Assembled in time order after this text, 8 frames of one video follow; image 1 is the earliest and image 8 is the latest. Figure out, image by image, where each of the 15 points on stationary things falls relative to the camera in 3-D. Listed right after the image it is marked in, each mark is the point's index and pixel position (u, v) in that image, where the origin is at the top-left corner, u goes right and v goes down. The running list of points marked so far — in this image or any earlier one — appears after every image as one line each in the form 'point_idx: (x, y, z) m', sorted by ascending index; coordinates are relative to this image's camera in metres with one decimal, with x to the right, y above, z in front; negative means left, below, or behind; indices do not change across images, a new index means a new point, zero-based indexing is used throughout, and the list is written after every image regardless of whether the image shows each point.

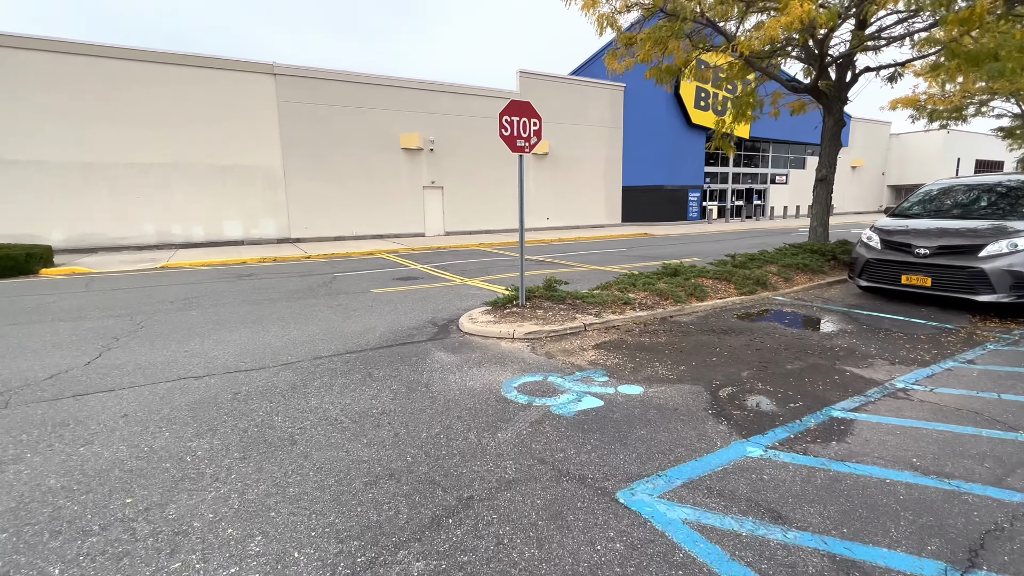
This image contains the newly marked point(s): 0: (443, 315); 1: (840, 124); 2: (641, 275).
0: (-1.0, -0.4, +7.2) m
1: (+6.4, +3.2, +9.4) m
2: (+2.1, +0.2, +8.0) m
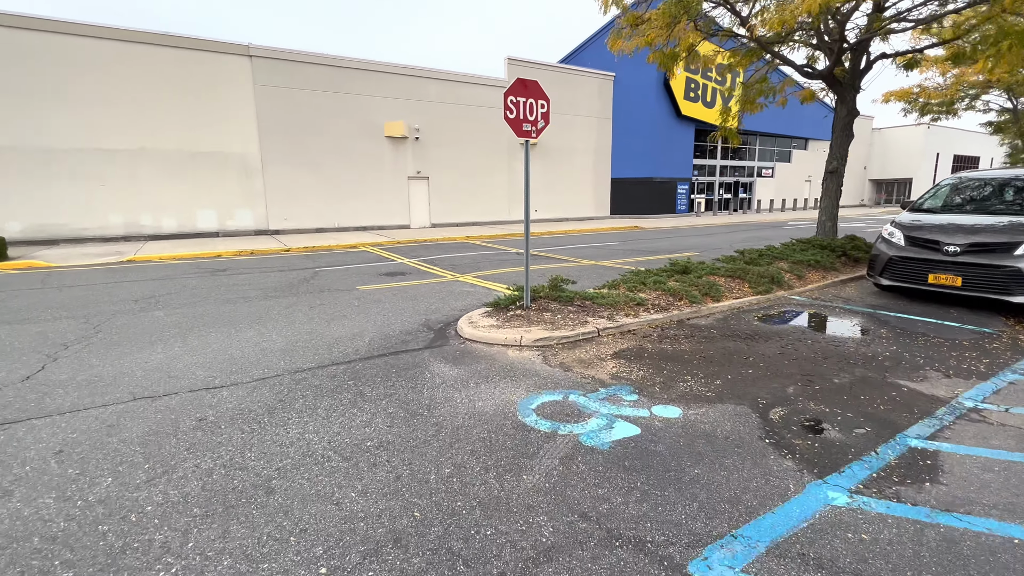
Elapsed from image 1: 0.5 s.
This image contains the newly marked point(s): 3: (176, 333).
0: (-1.0, -0.4, +6.5) m
1: (+6.3, +3.2, +8.9) m
2: (+2.1, +0.2, +7.5) m
3: (-4.2, -0.6, +6.0) m
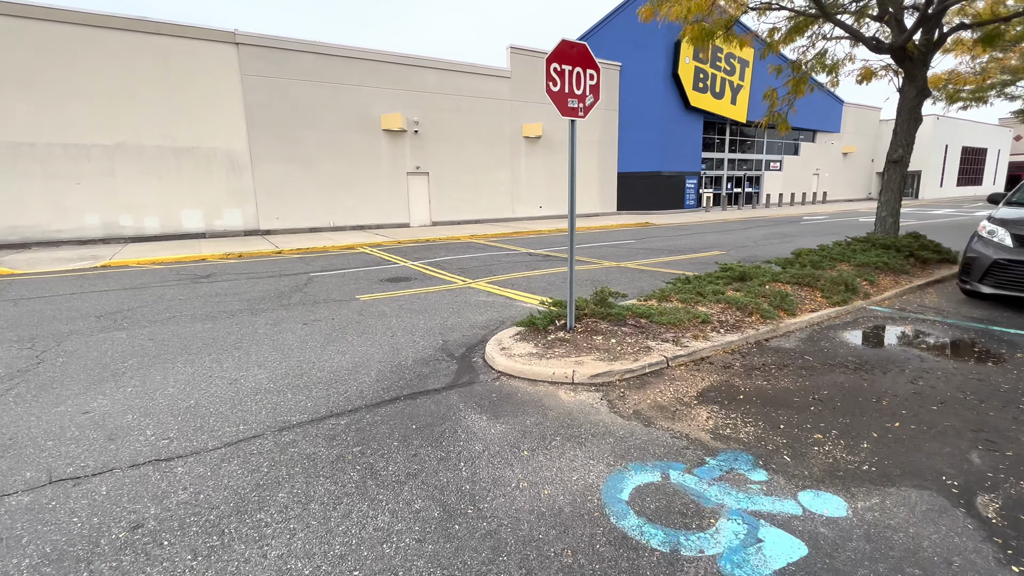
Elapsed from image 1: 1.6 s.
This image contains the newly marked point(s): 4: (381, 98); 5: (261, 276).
0: (-0.6, -0.6, +5.4) m
1: (+6.7, +3.2, +7.8) m
2: (+2.5, +0.1, +6.4) m
3: (-3.8, -0.8, +4.8) m
4: (-5.1, +7.4, +18.9) m
5: (-5.6, +0.3, +10.8) m
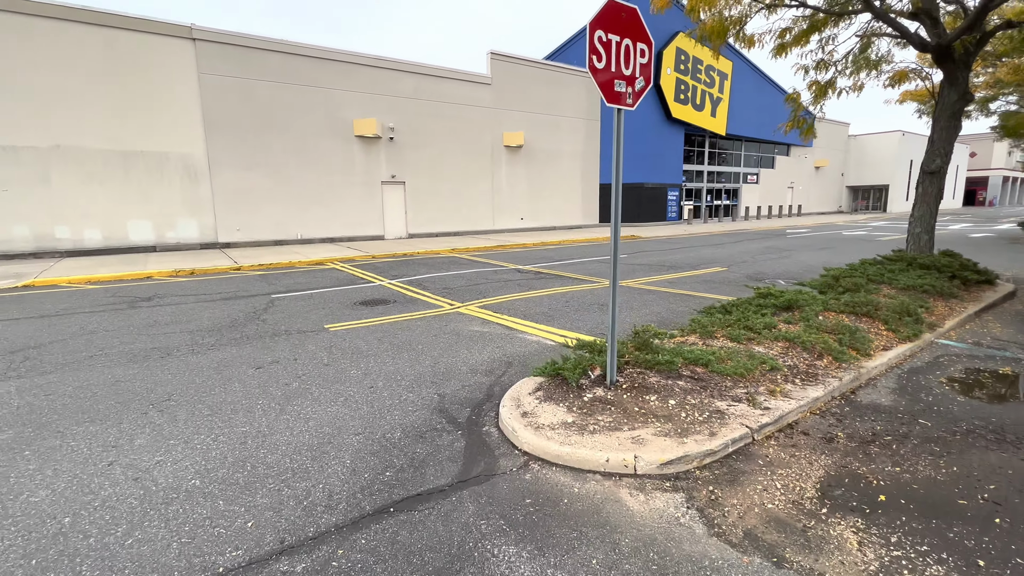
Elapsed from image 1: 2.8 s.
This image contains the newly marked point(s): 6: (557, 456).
0: (-0.5, -0.9, +4.2) m
1: (+6.7, +2.8, +7.1) m
2: (+2.6, -0.3, +5.4) m
3: (-3.6, -1.1, +3.5) m
4: (-5.7, +6.8, +17.6) m
5: (-5.7, -0.2, +9.3) m
6: (+0.3, -1.0, +2.9) m
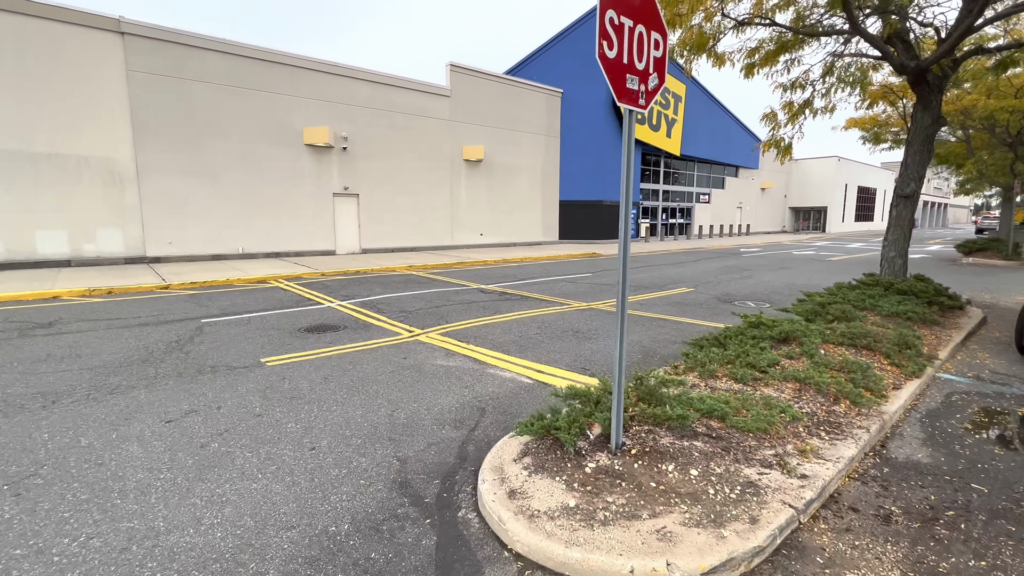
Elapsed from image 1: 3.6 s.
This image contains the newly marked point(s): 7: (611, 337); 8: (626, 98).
0: (-0.6, -1.2, +3.4) m
1: (+6.2, +2.4, +7.0) m
2: (+2.3, -0.6, +4.9) m
3: (-3.7, -1.3, +2.4) m
4: (-7.1, +6.1, +16.5) m
5: (-6.3, -0.6, +8.0) m
6: (+0.2, -1.2, +2.2) m
7: (+1.4, -0.7, +6.8) m
8: (+0.6, +1.0, +2.6) m
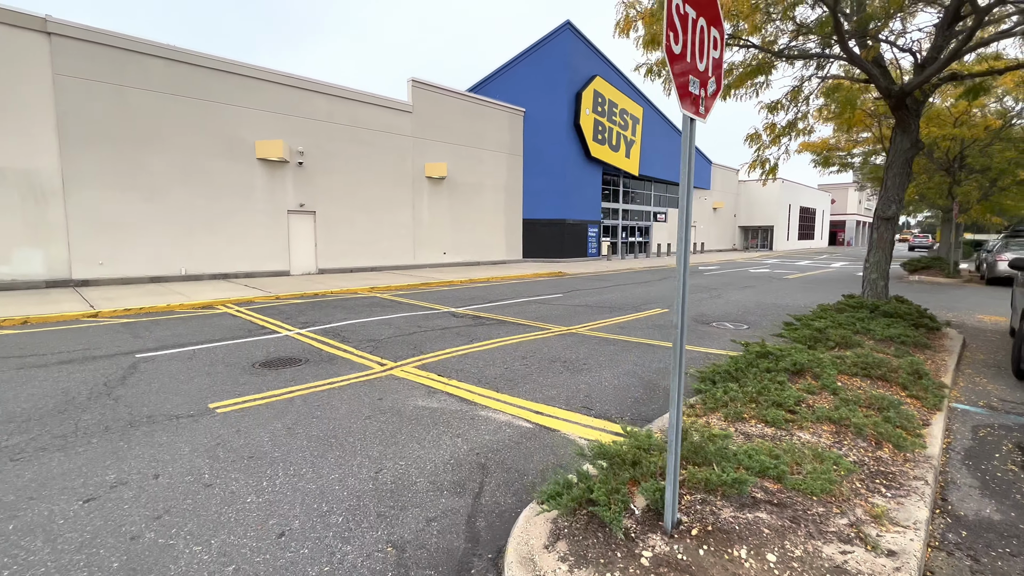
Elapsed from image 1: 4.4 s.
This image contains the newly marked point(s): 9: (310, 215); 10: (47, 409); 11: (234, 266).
0: (-0.5, -1.4, +2.8) m
1: (+6.0, +2.1, +7.1) m
2: (+2.3, -0.9, +4.5) m
3: (-3.4, -1.5, +1.4) m
4: (-8.2, +5.4, +15.4) m
5: (-6.6, -1.0, +6.9) m
6: (+0.5, -1.4, +1.6) m
7: (+1.2, -1.0, +6.3) m
8: (+0.8, +0.8, +2.1) m
9: (-7.1, +2.6, +17.1) m
10: (-4.7, -1.2, +4.9) m
11: (-8.8, +0.7, +15.3) m
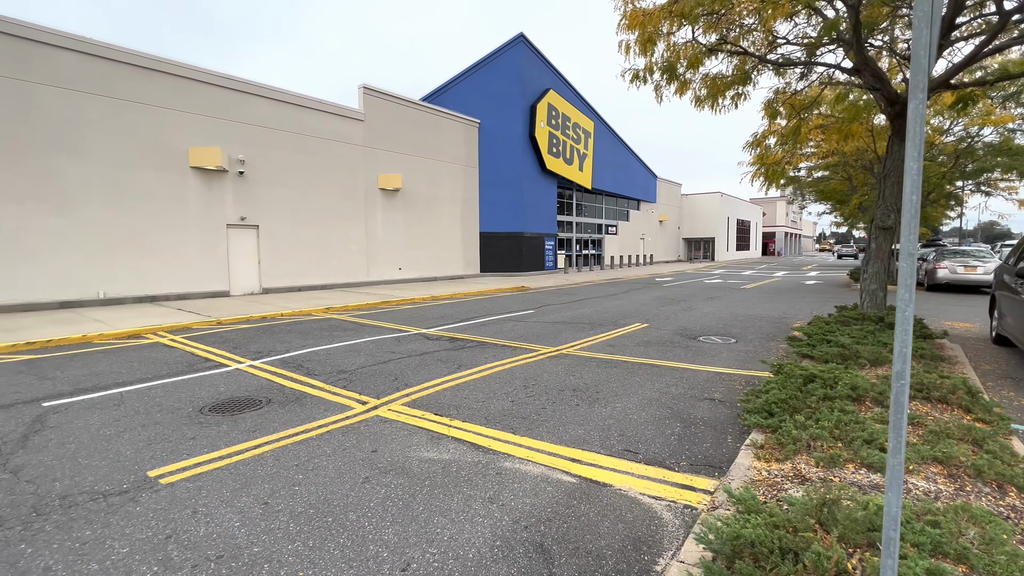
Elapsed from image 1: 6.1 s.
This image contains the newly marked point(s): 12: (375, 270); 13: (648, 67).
0: (0.0, -1.6, +1.9) m
1: (+5.8, +1.9, +7.0) m
2: (+2.5, -1.0, +4.0) m
3: (-2.8, -1.7, +0.3) m
4: (-9.2, +4.7, +13.8) m
5: (-6.5, -1.4, +5.3) m
6: (+1.1, -1.5, +0.8) m
7: (+1.3, -1.3, +5.6) m
8: (+1.3, +0.7, +1.5) m
9: (-8.3, +1.9, +15.5) m
10: (-4.4, -1.5, +3.6) m
11: (-9.7, 0.0, +13.5) m
12: (-5.5, +0.7, +19.4) m
13: (+2.4, +3.9, +8.4) m
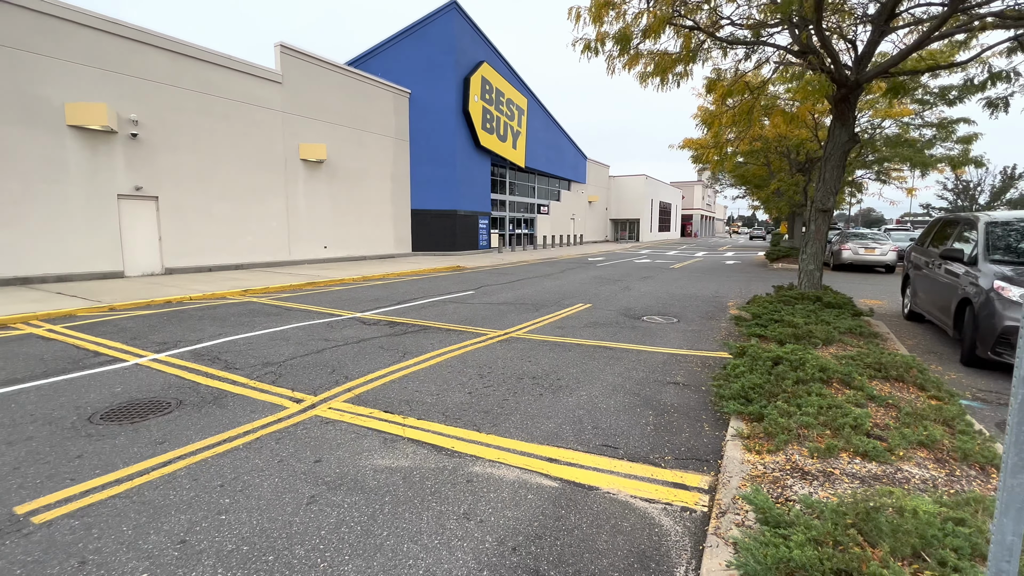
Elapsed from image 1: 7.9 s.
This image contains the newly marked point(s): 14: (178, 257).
0: (+0.1, -1.5, +1.5) m
1: (+5.1, +2.2, +7.3) m
2: (+2.3, -0.9, +3.9) m
3: (-2.4, -1.8, -0.5) m
4: (-10.7, +5.2, +11.6) m
5: (-6.9, -1.3, +3.9) m
6: (+1.3, -1.5, +0.6) m
7: (+0.8, -1.1, +5.3) m
8: (+1.4, +0.7, +1.1) m
9: (-10.1, +2.4, +13.5) m
10: (-4.5, -1.4, +2.5) m
11: (-11.2, +0.5, +11.5) m
12: (-7.9, +1.5, +17.8) m
13: (+1.5, +4.2, +8.0) m
14: (-9.8, +0.9, +14.2) m
